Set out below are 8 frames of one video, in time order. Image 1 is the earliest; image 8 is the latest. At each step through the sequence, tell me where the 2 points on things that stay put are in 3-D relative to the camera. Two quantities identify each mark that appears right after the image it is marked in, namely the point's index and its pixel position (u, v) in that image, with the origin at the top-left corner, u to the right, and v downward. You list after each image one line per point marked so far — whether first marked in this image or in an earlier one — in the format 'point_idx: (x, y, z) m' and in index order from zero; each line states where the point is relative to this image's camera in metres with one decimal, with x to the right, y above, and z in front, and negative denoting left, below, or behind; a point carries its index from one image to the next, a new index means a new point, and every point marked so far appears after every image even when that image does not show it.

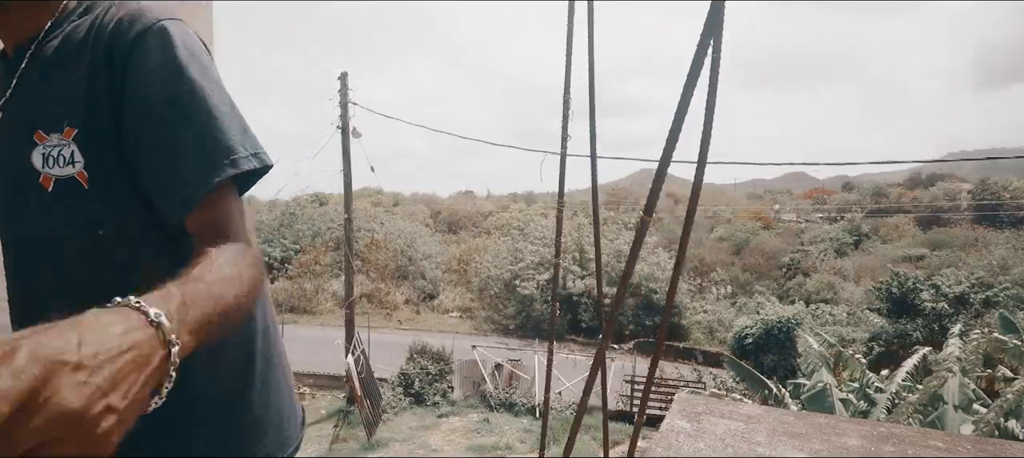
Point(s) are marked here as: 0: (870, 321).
0: (+6.9, -1.8, +10.8) m
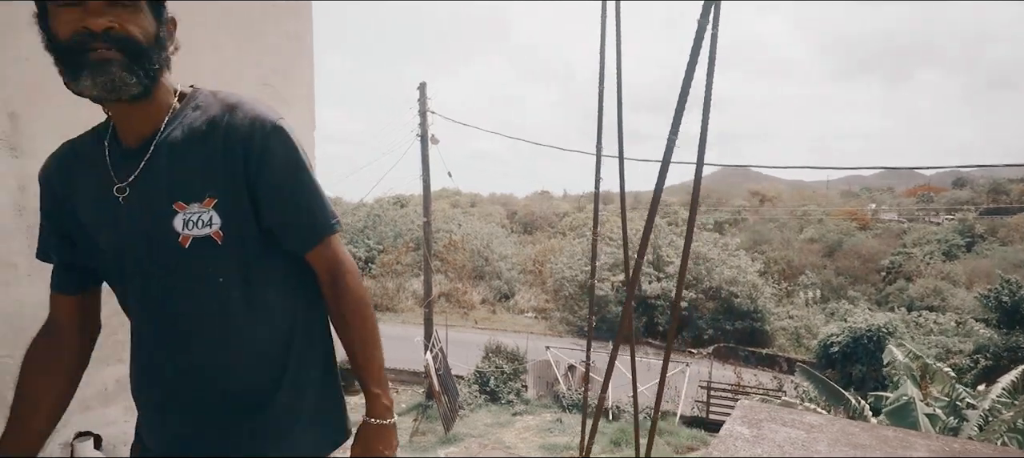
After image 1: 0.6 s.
0: (+8.2, -1.9, +10.1) m
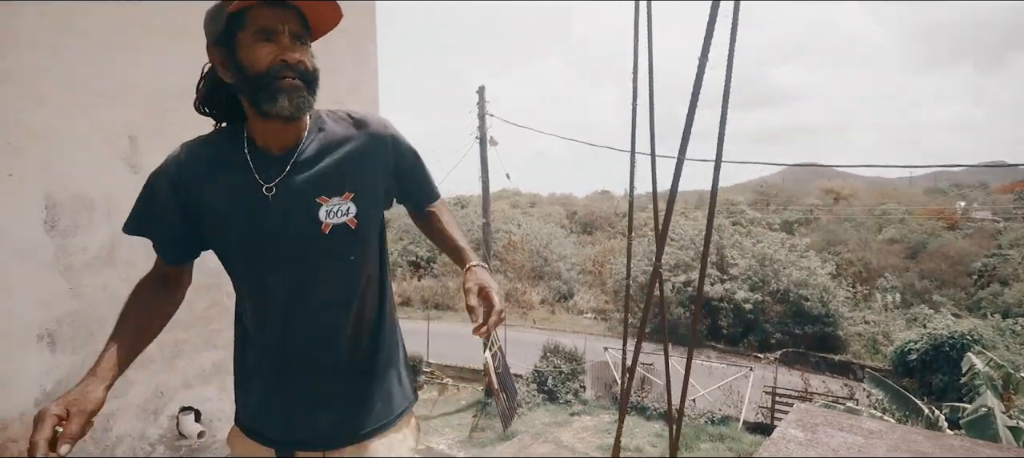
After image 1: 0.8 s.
0: (+9.1, -1.9, +9.4) m
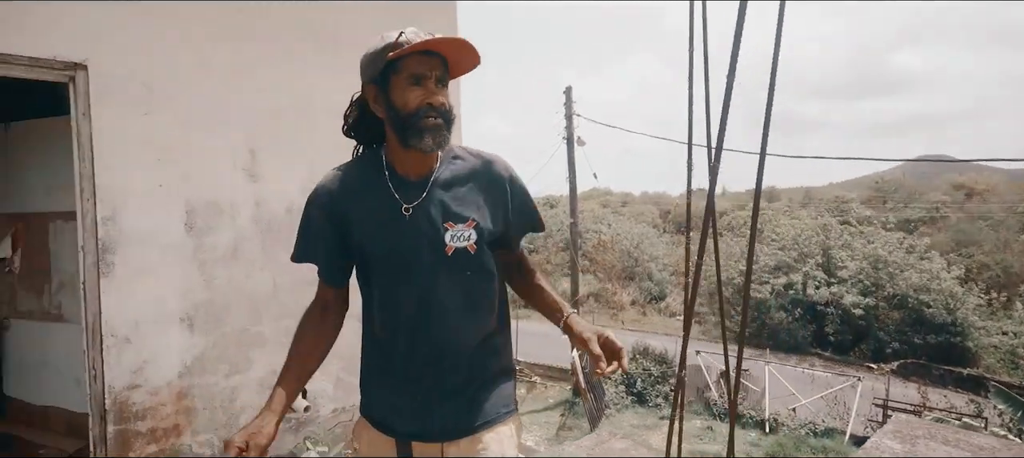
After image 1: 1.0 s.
0: (+10.4, -1.9, +8.0) m
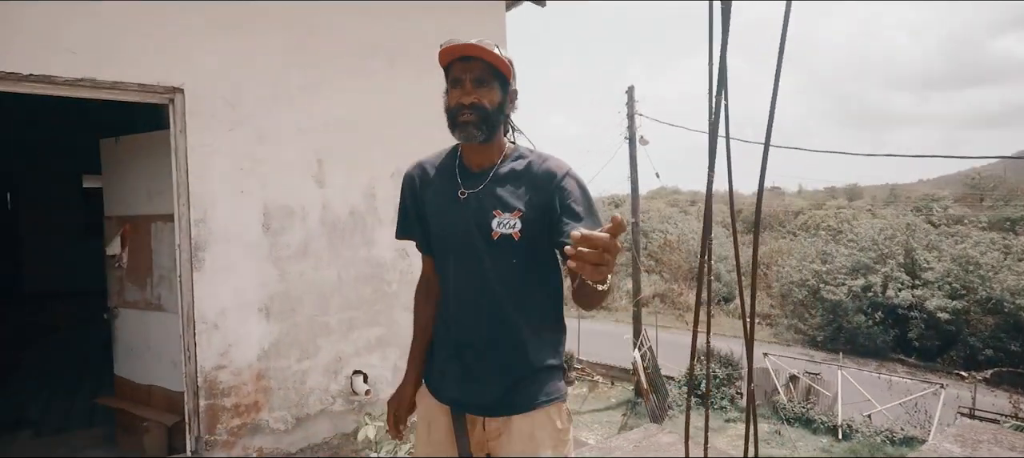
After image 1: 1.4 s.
0: (+11.2, -1.8, +7.0) m
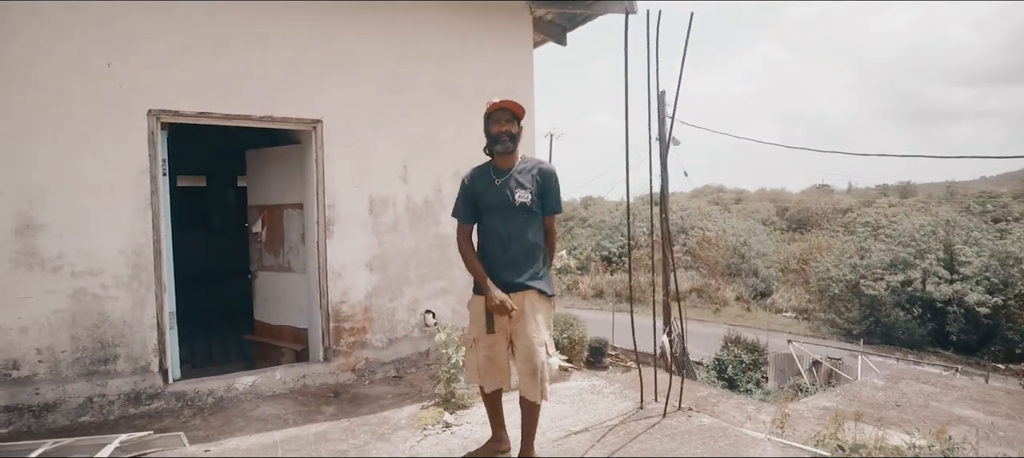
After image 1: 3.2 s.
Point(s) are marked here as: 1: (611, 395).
0: (+11.6, -1.6, +7.6) m
1: (+0.7, -1.2, +4.0) m
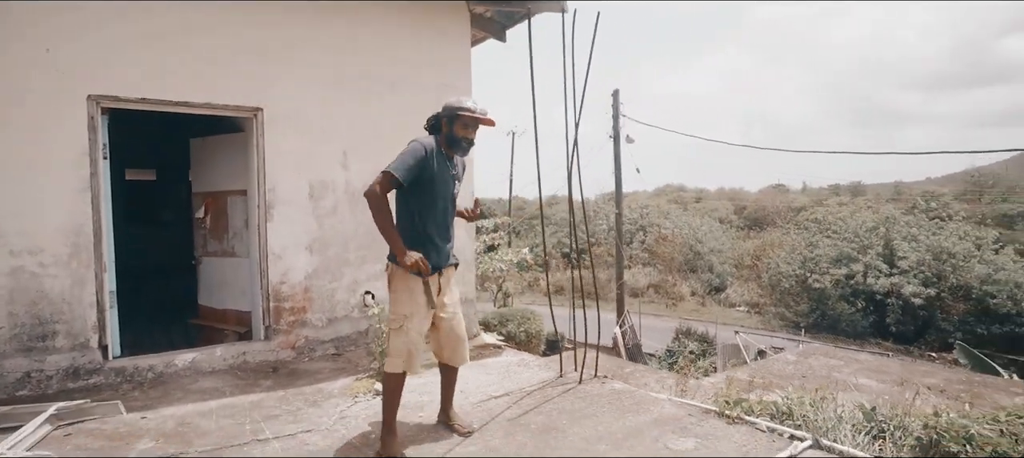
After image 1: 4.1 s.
0: (+10.9, -1.5, +8.5) m
1: (+0.2, -1.0, +4.3) m
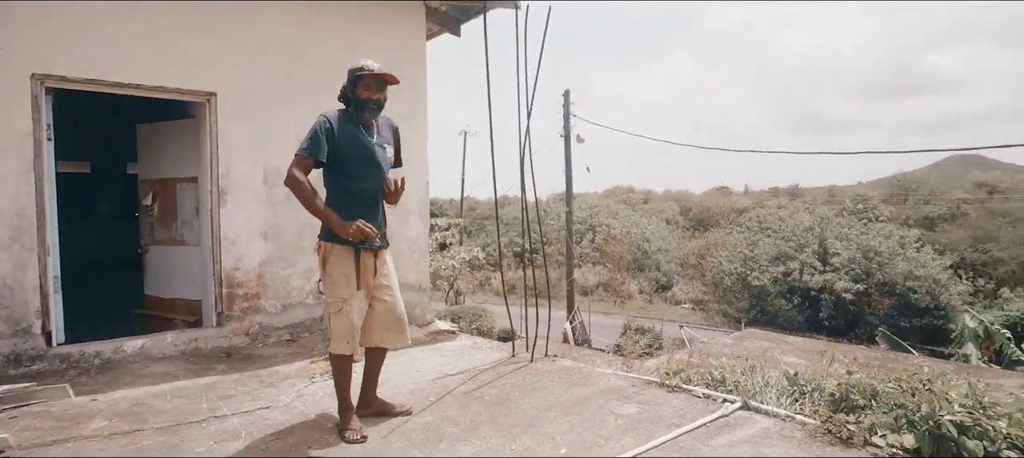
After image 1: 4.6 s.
0: (+10.1, -1.4, +9.5) m
1: (-0.2, -0.9, +4.5) m
